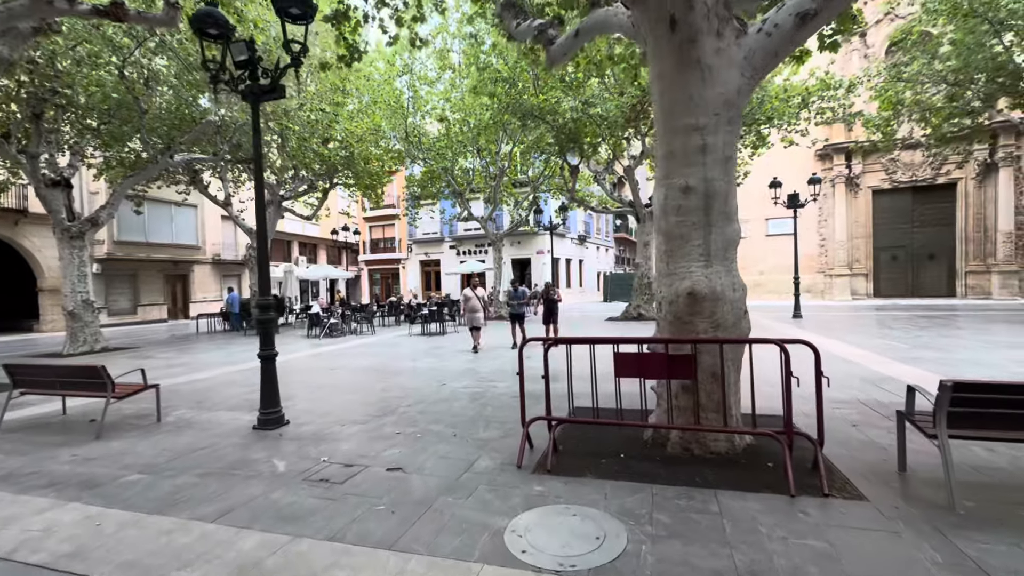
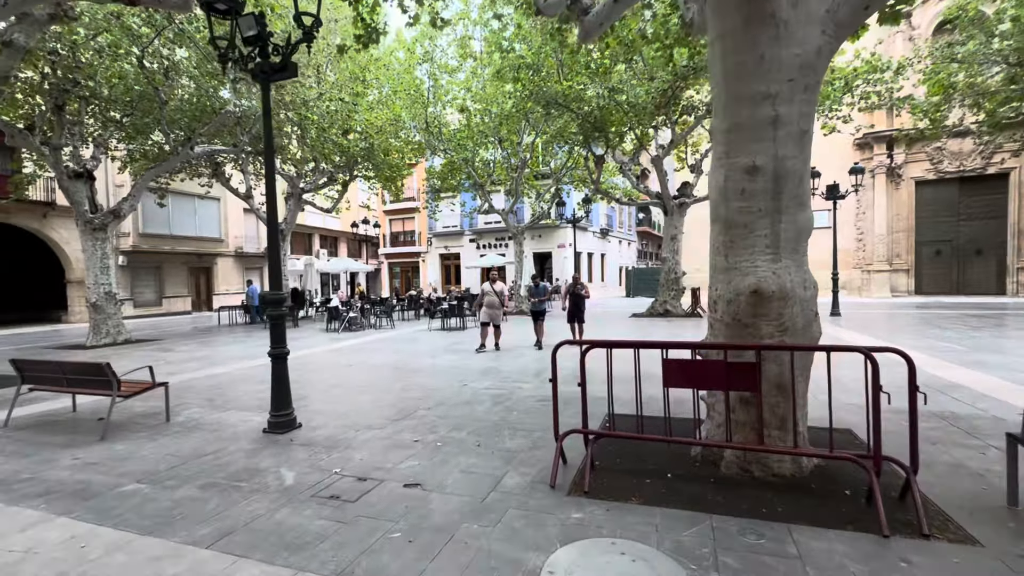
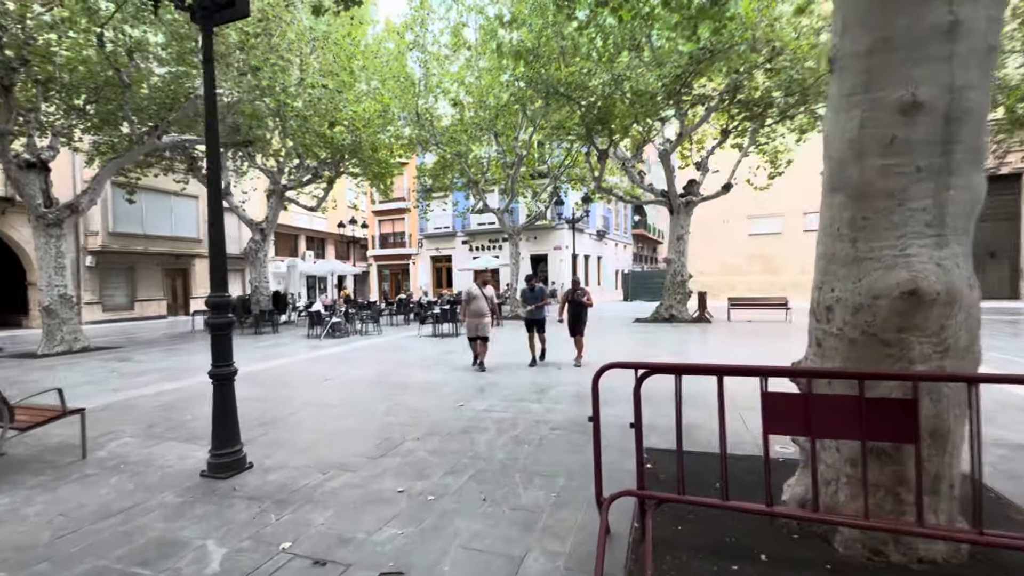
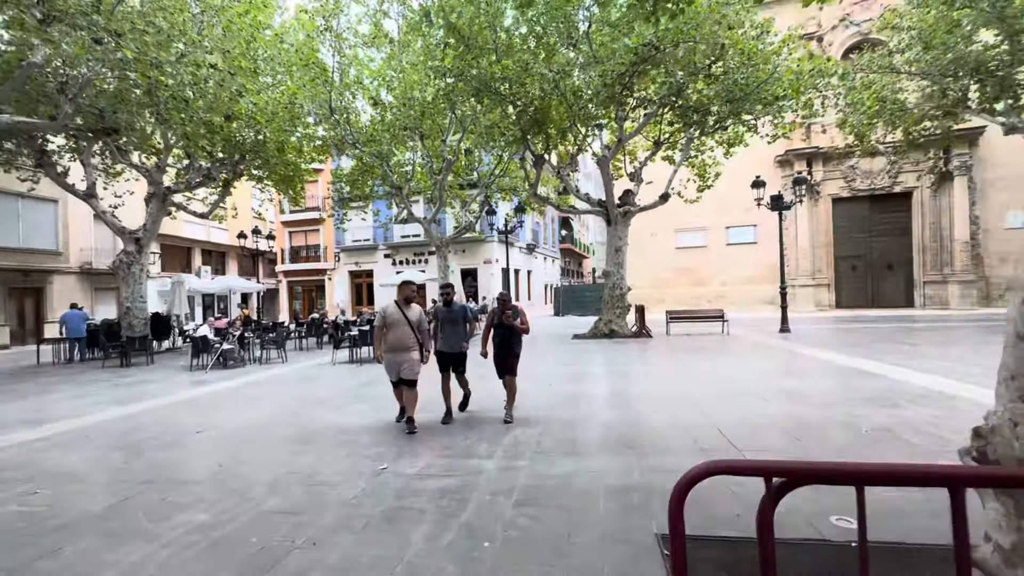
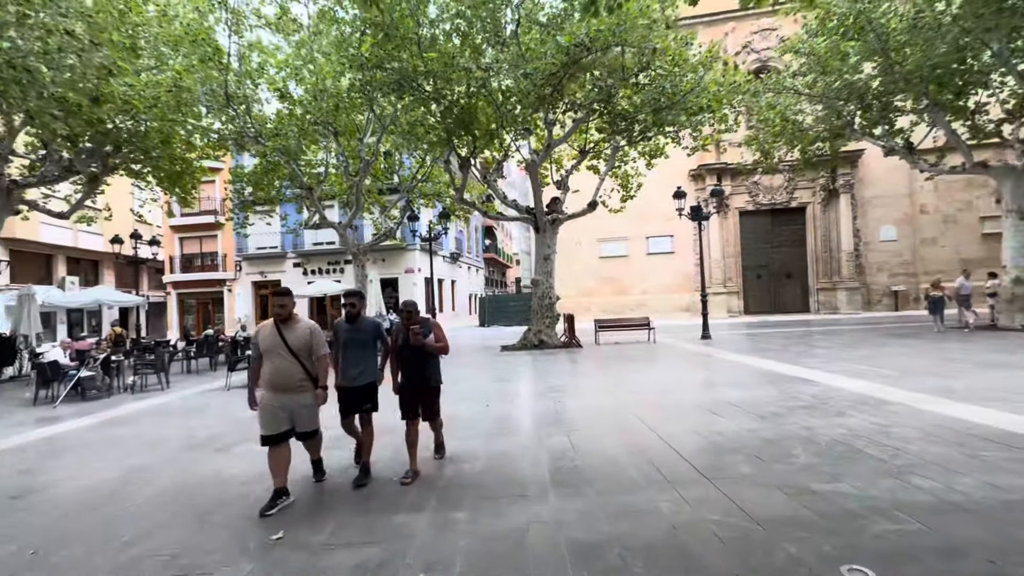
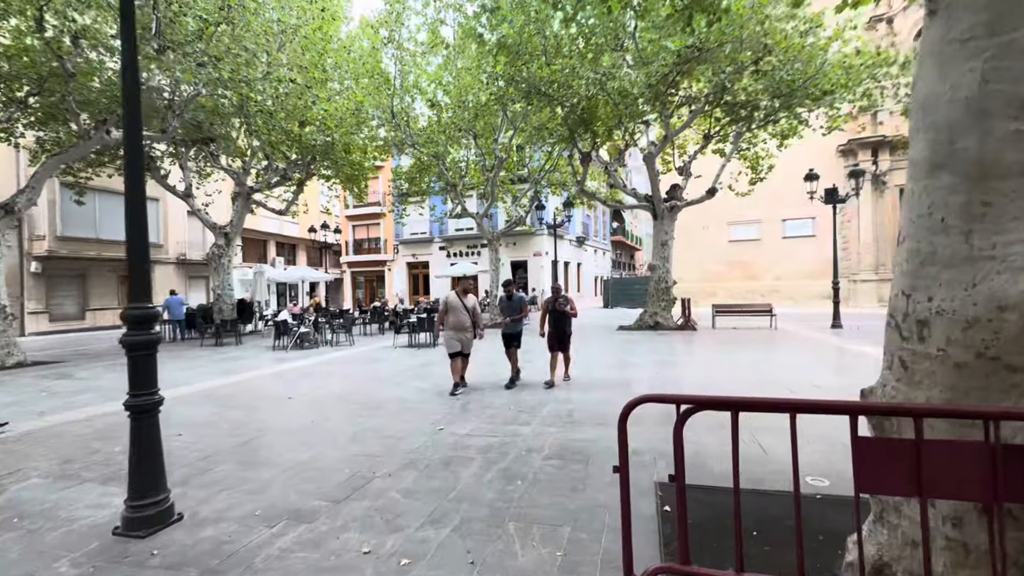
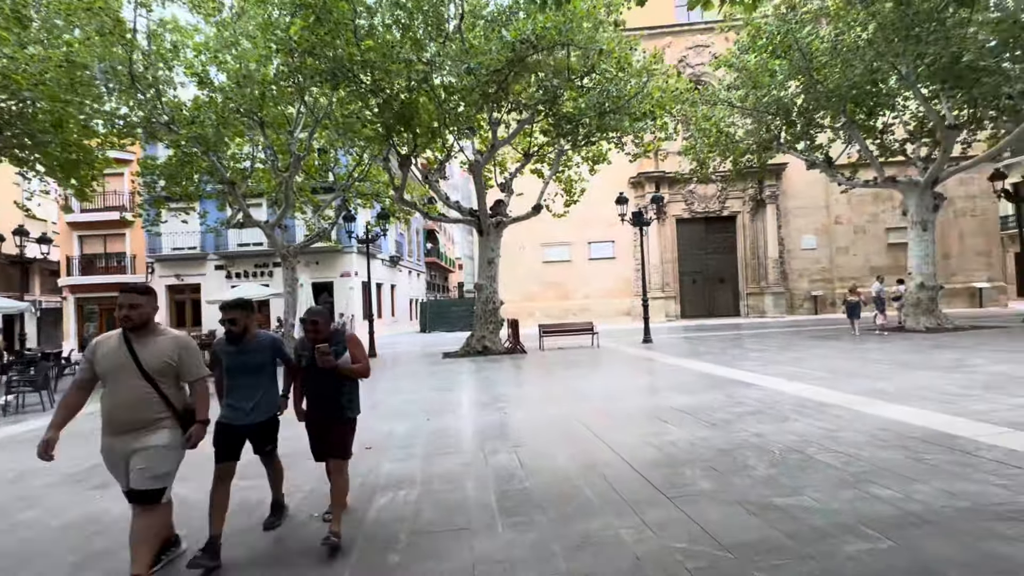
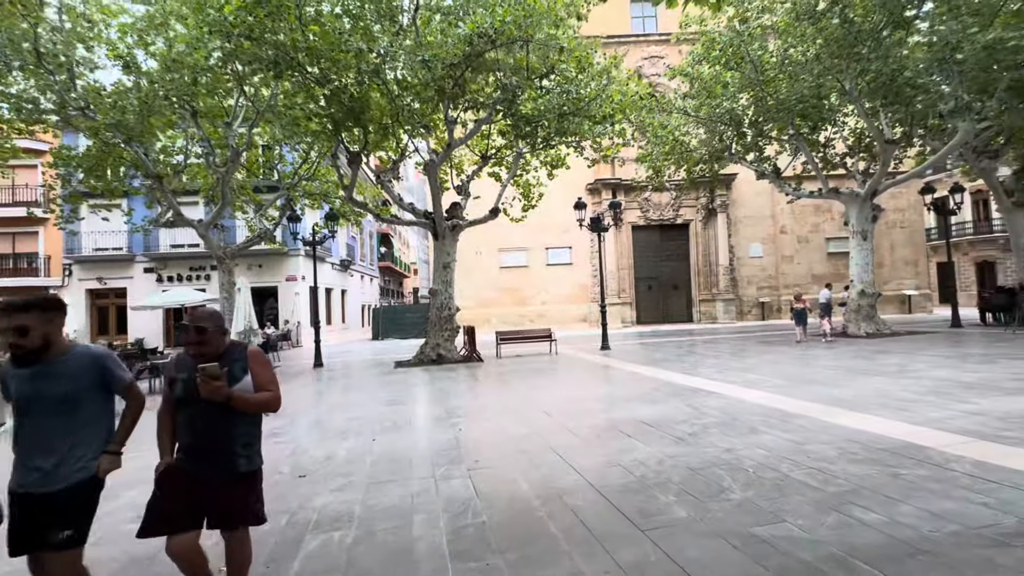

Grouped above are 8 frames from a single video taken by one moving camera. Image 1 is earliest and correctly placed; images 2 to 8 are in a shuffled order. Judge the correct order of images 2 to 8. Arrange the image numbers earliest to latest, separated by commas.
2, 3, 6, 4, 5, 7, 8
